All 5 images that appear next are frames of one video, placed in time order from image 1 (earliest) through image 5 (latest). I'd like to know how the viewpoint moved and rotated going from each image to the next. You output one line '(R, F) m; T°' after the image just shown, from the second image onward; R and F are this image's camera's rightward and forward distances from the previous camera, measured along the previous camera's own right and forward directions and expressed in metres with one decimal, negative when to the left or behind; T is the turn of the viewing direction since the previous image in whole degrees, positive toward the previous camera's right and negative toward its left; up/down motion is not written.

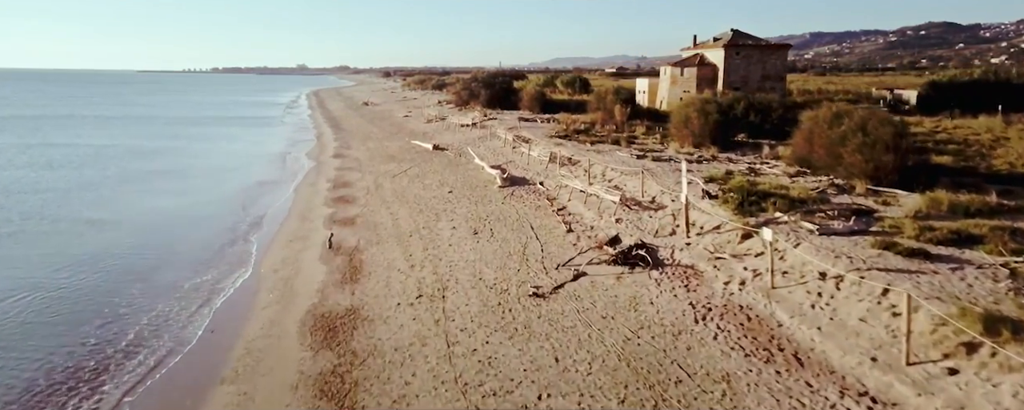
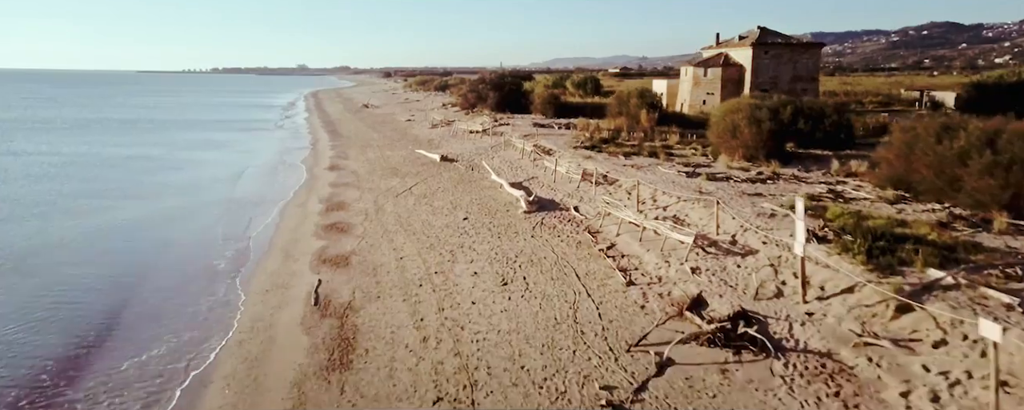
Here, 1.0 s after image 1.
(-0.8, +3.1) m; 0°
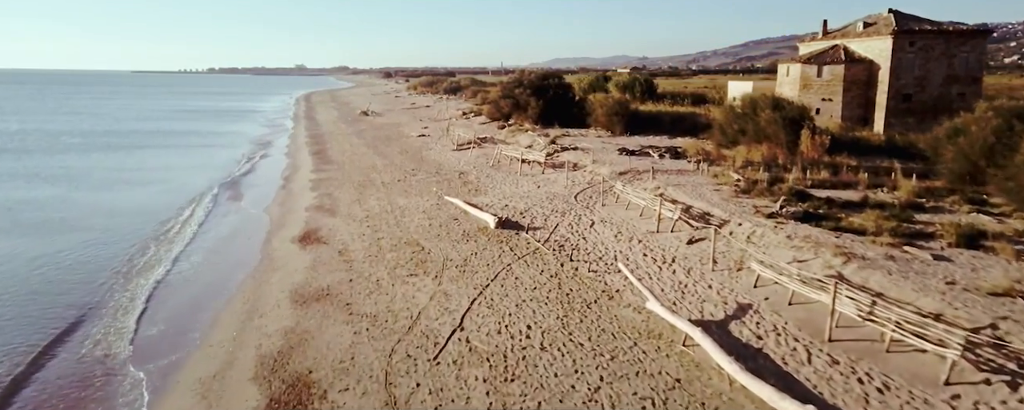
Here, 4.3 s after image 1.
(-3.0, +10.7) m; 0°
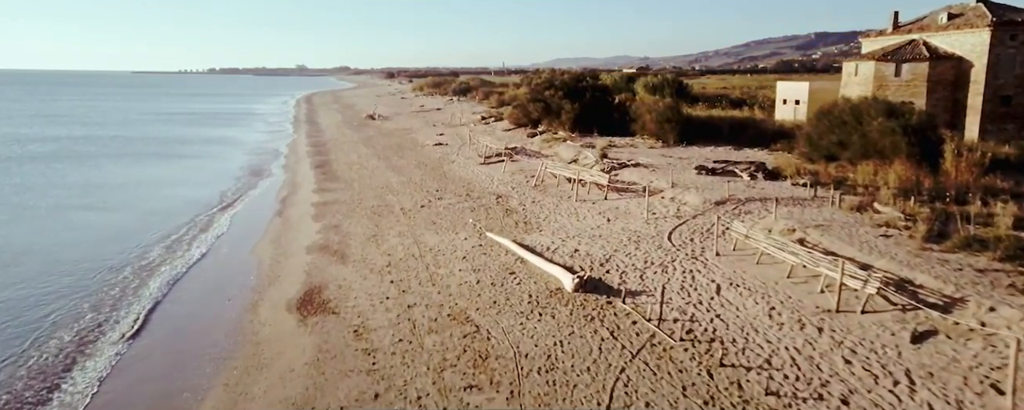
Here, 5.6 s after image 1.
(-1.7, +4.2) m; 0°
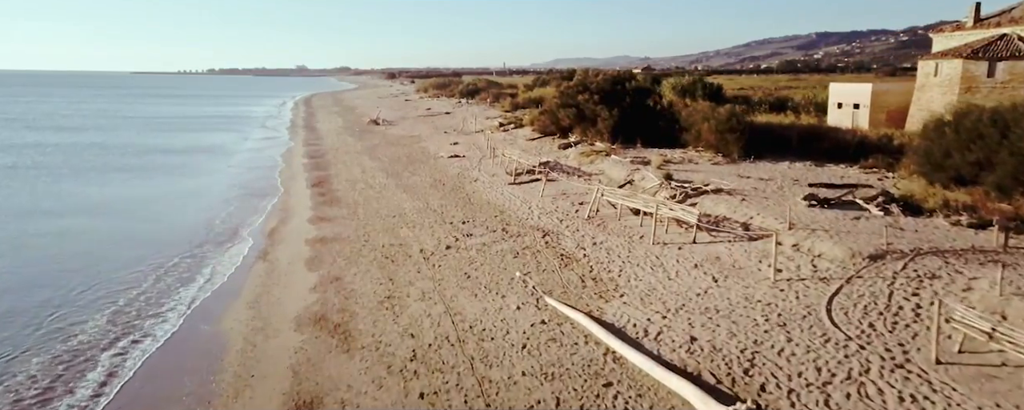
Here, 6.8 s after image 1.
(-1.4, +4.0) m; 0°
